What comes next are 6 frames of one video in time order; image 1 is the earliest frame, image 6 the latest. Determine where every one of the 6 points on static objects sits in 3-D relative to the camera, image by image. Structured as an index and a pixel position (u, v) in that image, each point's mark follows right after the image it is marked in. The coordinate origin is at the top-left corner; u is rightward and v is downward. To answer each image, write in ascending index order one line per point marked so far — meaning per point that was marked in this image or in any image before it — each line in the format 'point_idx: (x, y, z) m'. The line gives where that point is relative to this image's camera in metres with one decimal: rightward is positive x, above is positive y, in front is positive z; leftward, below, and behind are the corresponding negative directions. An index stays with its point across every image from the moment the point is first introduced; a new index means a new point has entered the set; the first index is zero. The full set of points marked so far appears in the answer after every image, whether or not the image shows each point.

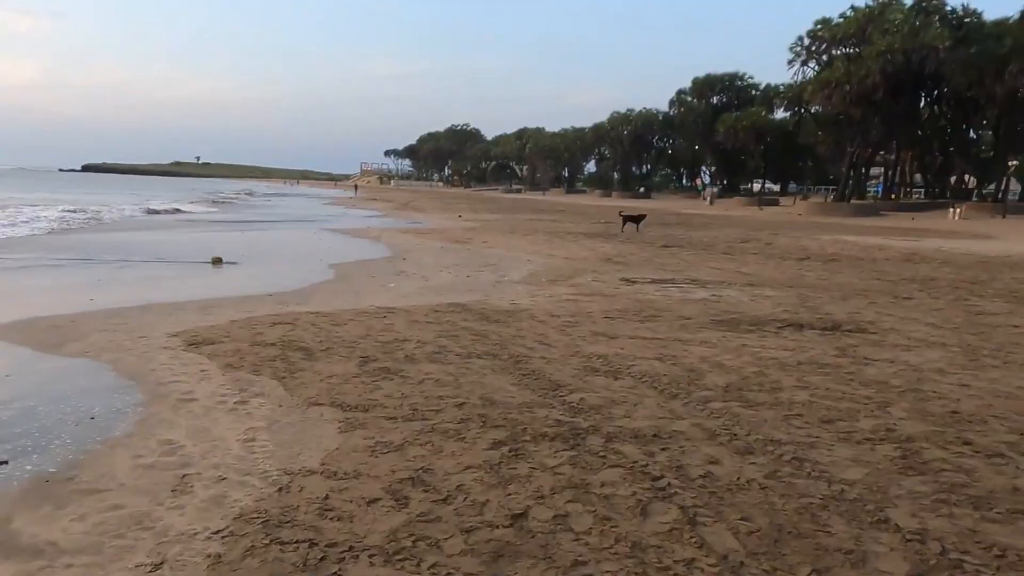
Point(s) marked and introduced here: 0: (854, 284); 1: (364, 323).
0: (+6.9, +0.1, +15.2) m
1: (-1.9, -0.4, +9.6) m
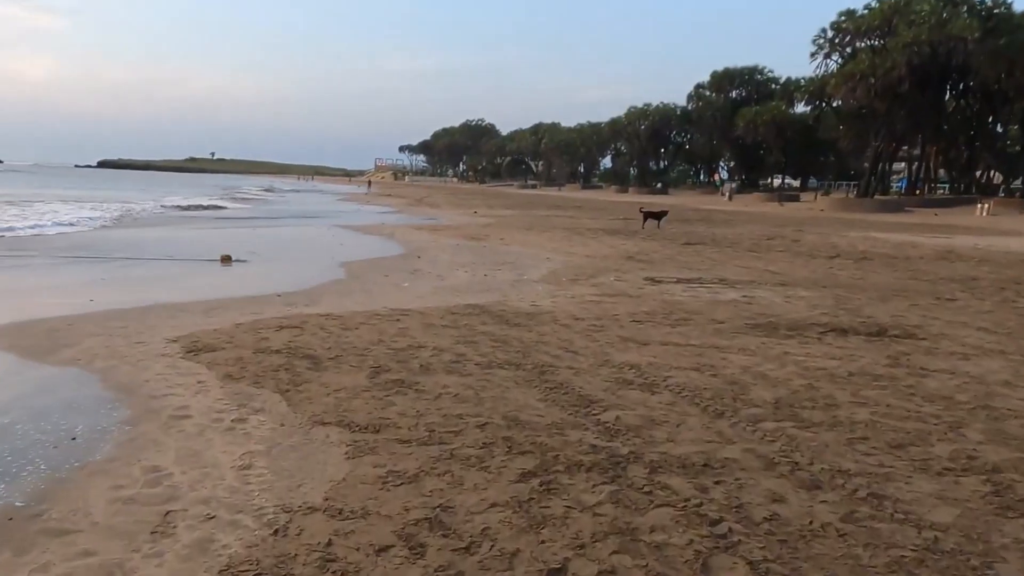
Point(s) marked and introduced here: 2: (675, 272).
0: (+7.3, +0.1, +14.4) m
1: (-1.6, -0.5, +9.0) m
2: (+3.5, +0.3, +16.0) m
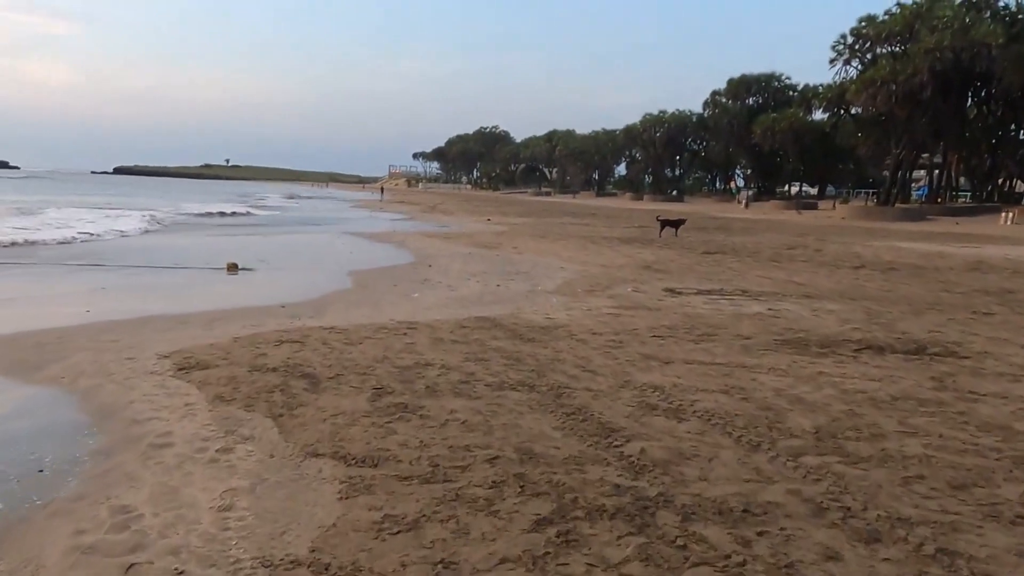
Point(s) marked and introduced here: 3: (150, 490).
0: (+7.6, -0.2, +13.8) m
1: (-1.5, -0.6, +8.5) m
2: (+3.8, +0.1, +15.5) m
3: (-2.1, -1.2, +4.3) m
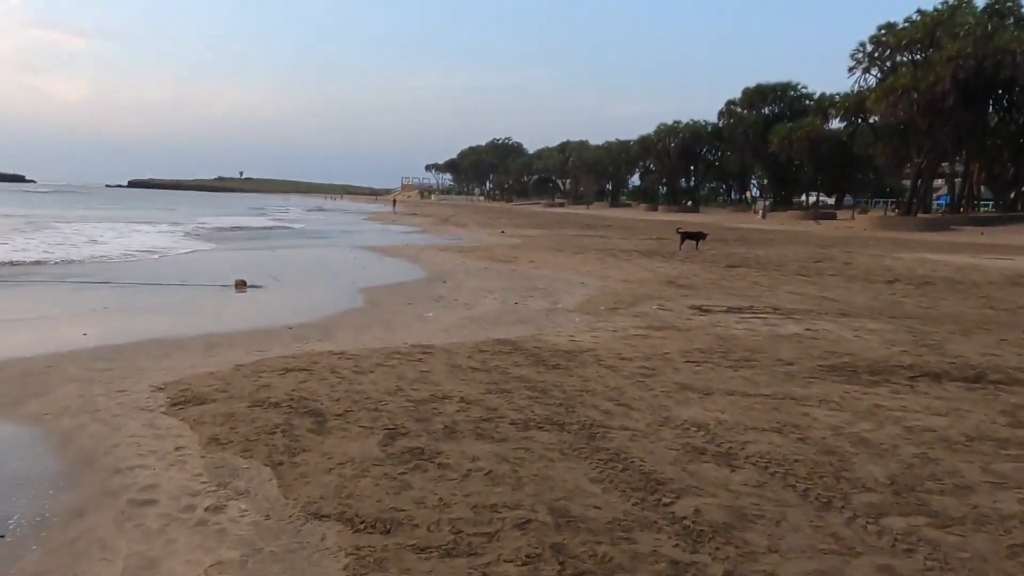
0: (+7.9, -0.5, +13.0) m
1: (-1.2, -0.9, +7.9) m
2: (+4.1, -0.2, +14.7) m
3: (-1.9, -1.3, +3.6) m
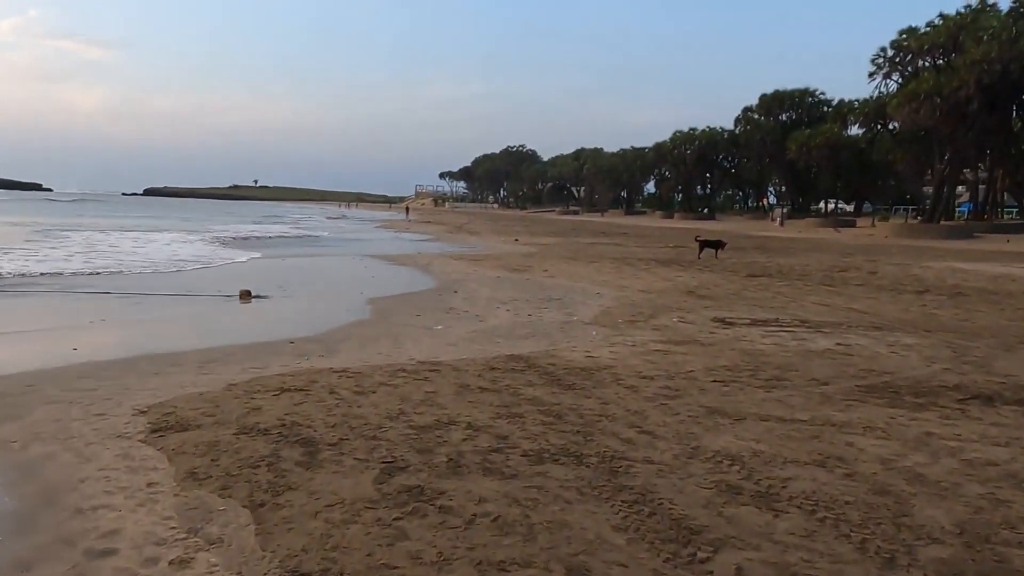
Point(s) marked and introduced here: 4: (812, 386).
0: (+8.1, -0.7, +12.2) m
1: (-1.1, -1.0, +7.3) m
2: (+4.4, -0.4, +14.1) m
3: (-1.8, -1.4, +3.1) m
4: (+3.1, -1.0, +7.8) m
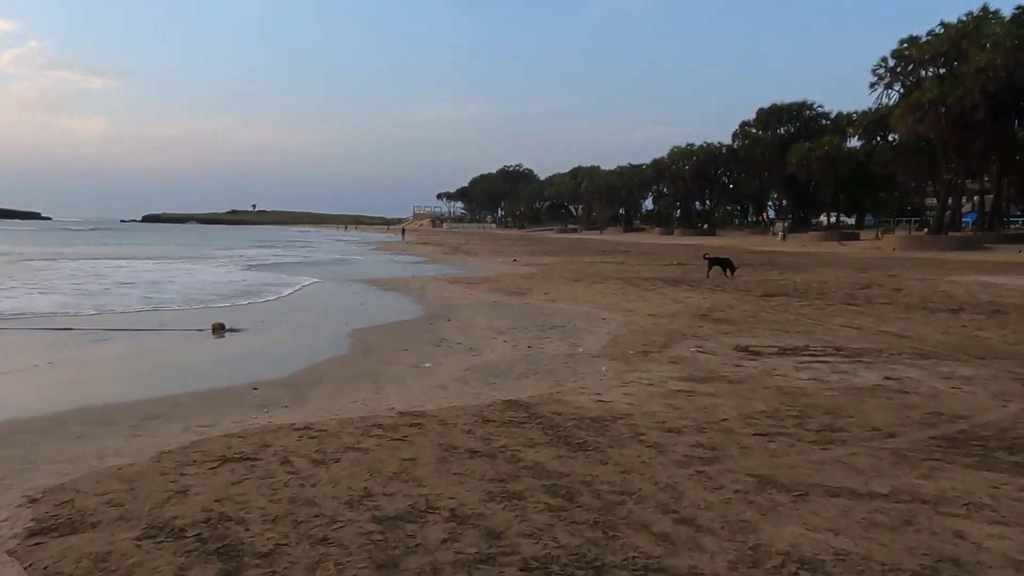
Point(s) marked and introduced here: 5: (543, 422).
0: (+8.1, -0.9, +10.8) m
1: (-1.1, -1.3, +5.9) m
2: (+4.3, -0.8, +12.7) m
3: (-1.9, -1.7, +1.6) m
4: (+3.1, -1.3, +6.4) m
5: (+0.3, -1.2, +7.0) m
